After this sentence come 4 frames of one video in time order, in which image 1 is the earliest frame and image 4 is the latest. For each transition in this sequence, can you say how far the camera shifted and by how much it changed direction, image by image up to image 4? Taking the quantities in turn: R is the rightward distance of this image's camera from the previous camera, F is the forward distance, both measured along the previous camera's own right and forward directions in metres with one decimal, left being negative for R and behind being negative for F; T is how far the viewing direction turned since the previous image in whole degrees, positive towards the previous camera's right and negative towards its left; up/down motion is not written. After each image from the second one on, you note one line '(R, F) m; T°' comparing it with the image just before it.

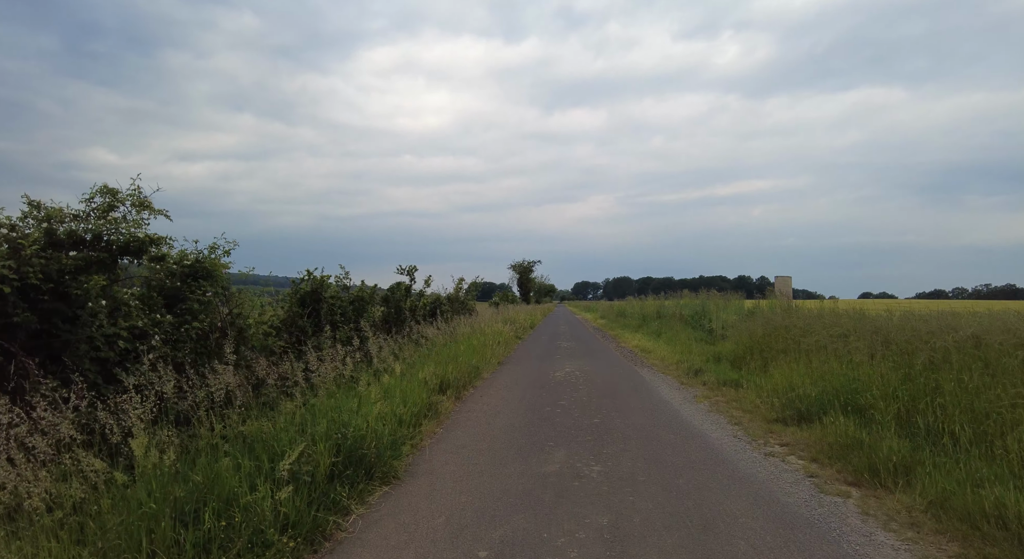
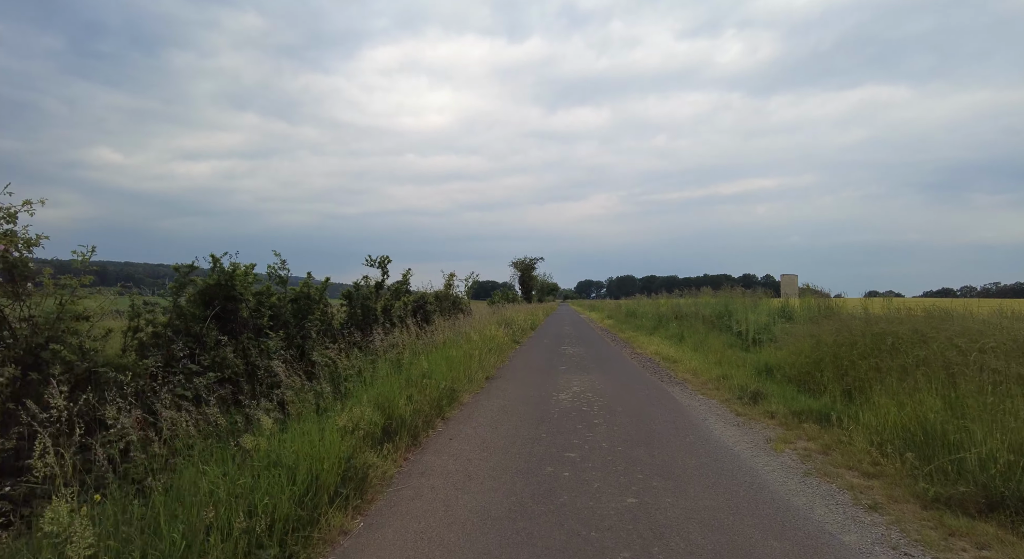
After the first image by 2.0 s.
(+0.2, +3.3) m; 0°
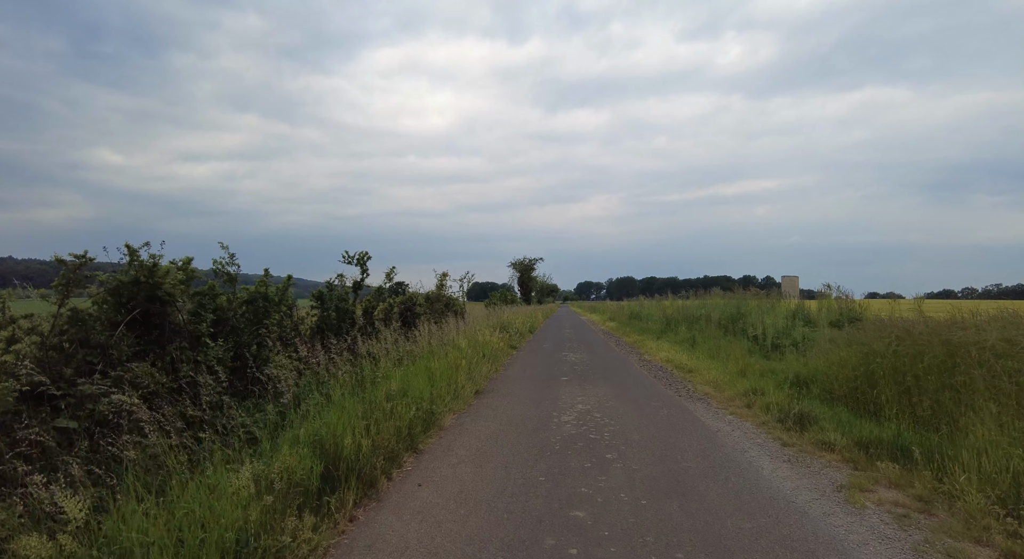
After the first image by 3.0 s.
(+0.1, +1.7) m; 0°
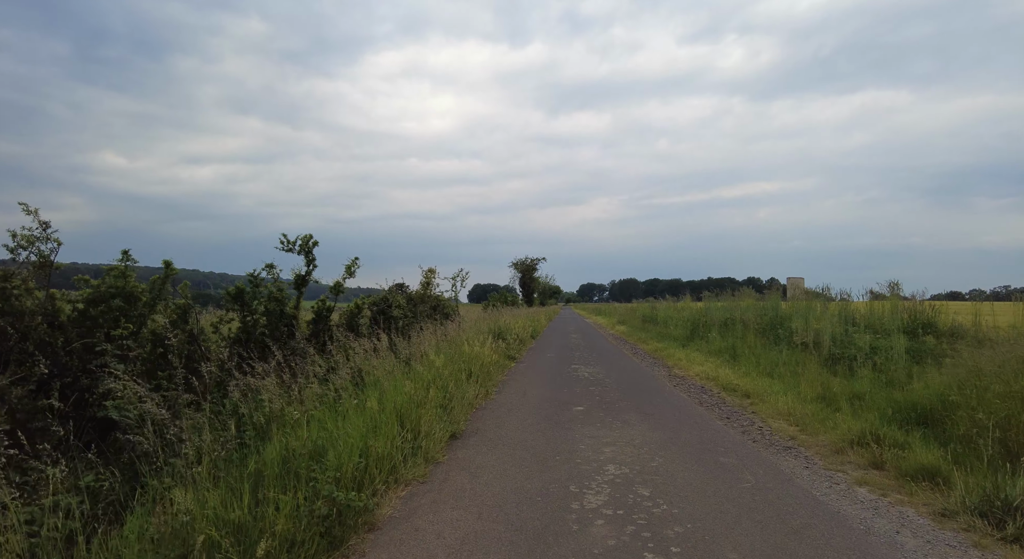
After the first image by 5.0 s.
(+0.1, +3.5) m; 0°
